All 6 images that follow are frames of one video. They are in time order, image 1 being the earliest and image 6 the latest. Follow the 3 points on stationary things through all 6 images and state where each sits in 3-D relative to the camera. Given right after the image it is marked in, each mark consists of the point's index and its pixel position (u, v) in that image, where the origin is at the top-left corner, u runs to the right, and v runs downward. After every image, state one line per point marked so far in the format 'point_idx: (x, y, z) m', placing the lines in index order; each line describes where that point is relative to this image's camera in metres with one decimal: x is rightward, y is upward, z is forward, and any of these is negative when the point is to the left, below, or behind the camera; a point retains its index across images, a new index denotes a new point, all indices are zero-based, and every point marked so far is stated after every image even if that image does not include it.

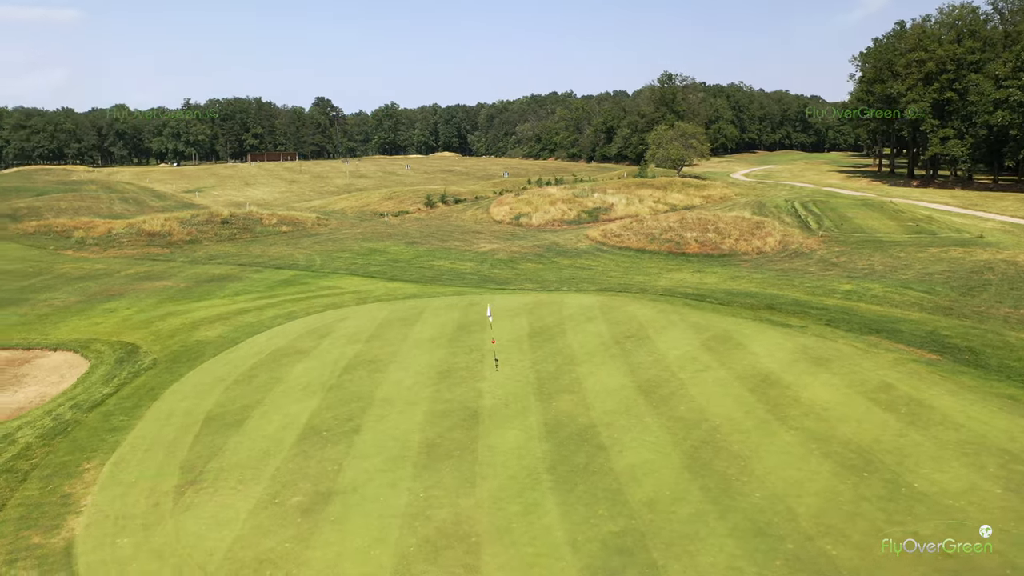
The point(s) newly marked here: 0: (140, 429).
0: (-7.0, -2.6, +15.4) m
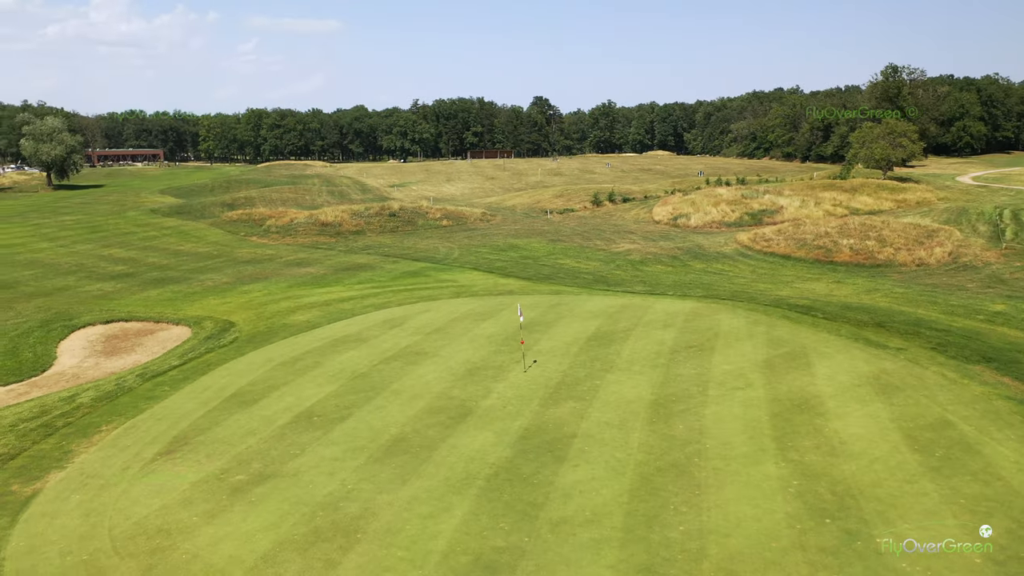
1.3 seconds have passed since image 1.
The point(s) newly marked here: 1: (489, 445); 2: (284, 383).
0: (-7.0, -2.3, +16.8) m
1: (-0.4, -2.6, +13.7) m
2: (-5.0, -2.1, +17.6) m
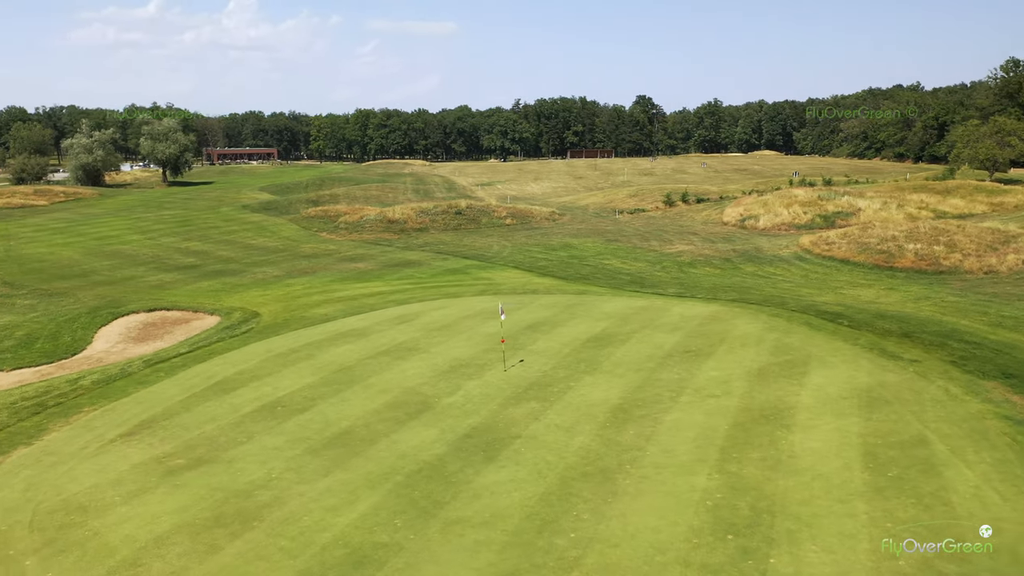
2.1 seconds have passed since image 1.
0: (-7.6, -2.1, +17.7) m
1: (-1.5, -2.6, +13.7) m
2: (-5.4, -1.9, +18.1) m
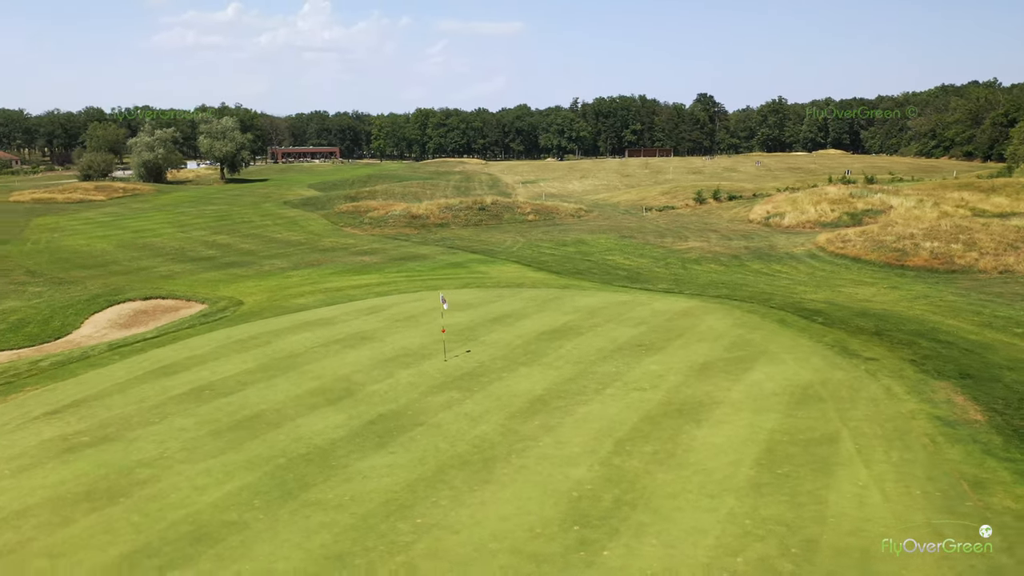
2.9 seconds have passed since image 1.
0: (-8.9, -1.7, +18.2) m
1: (-3.1, -2.3, +13.8) m
2: (-6.7, -1.6, +18.5) m
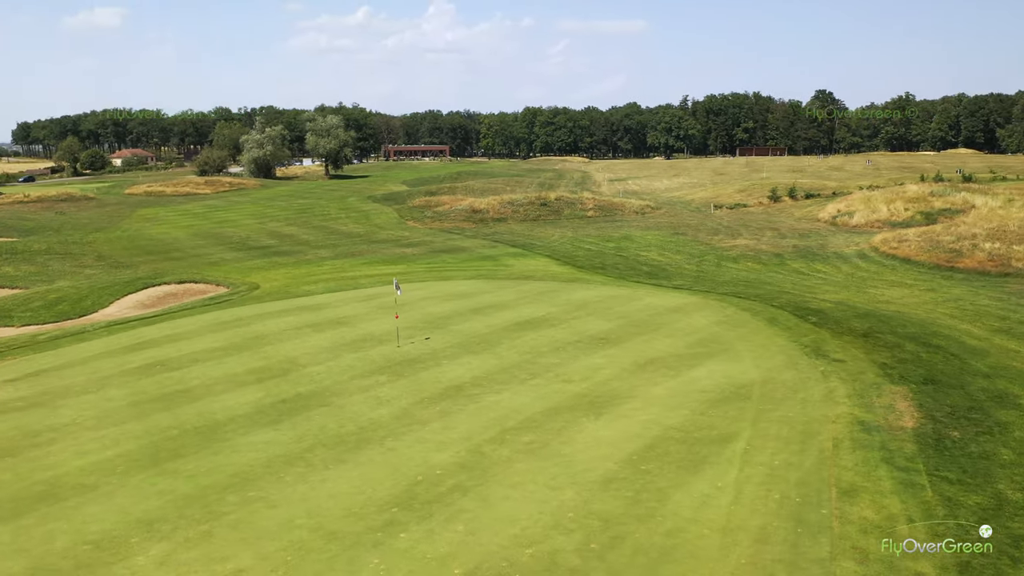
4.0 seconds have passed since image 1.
0: (-9.8, -1.3, +19.3) m
1: (-4.7, -2.0, +14.2) m
2: (-7.6, -1.2, +19.3) m
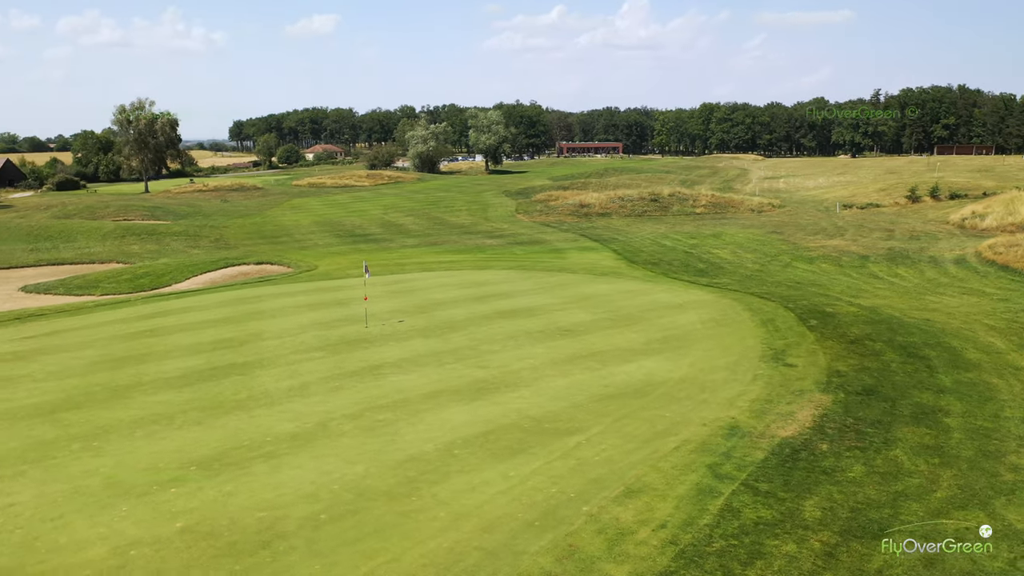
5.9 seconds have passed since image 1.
0: (-10.2, -0.6, +21.6) m
1: (-6.3, -1.5, +15.4) m
2: (-8.0, -0.6, +21.1) m
